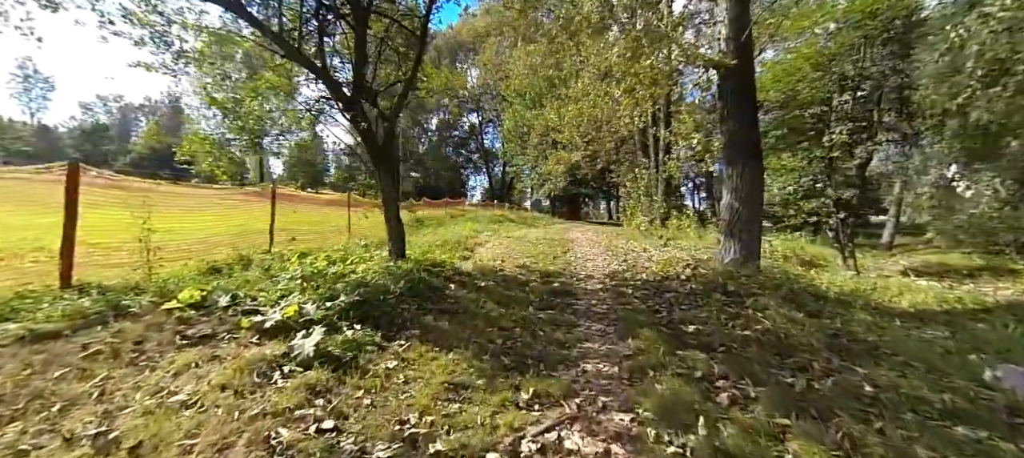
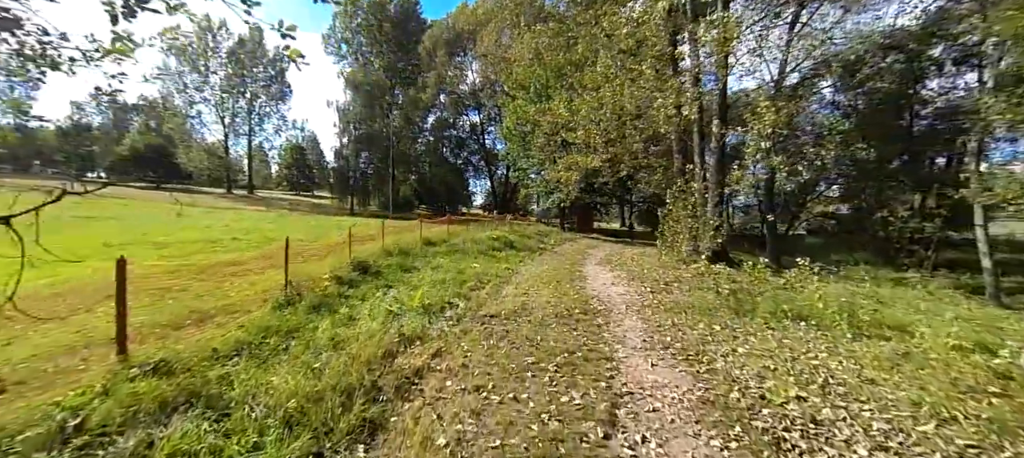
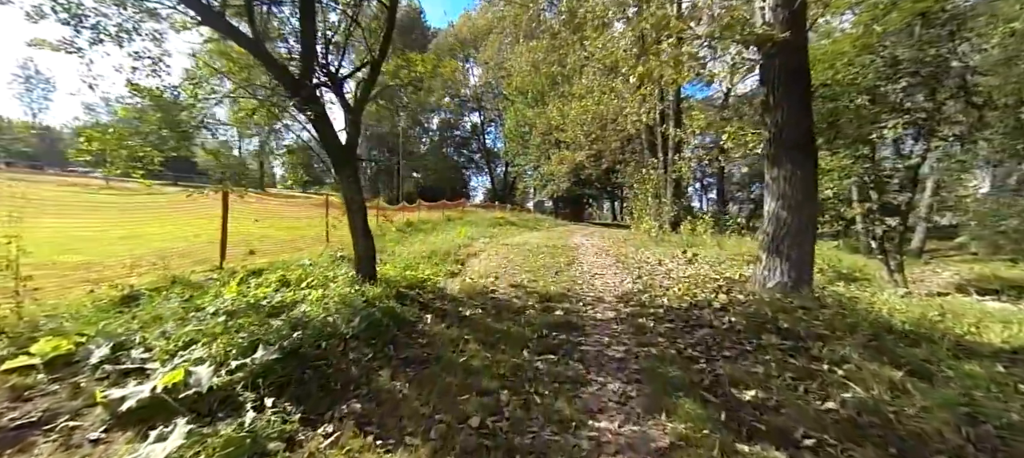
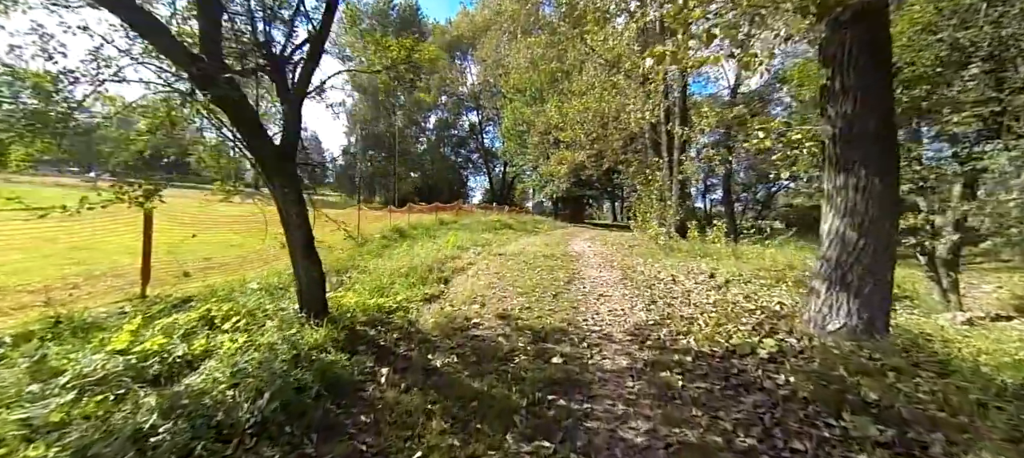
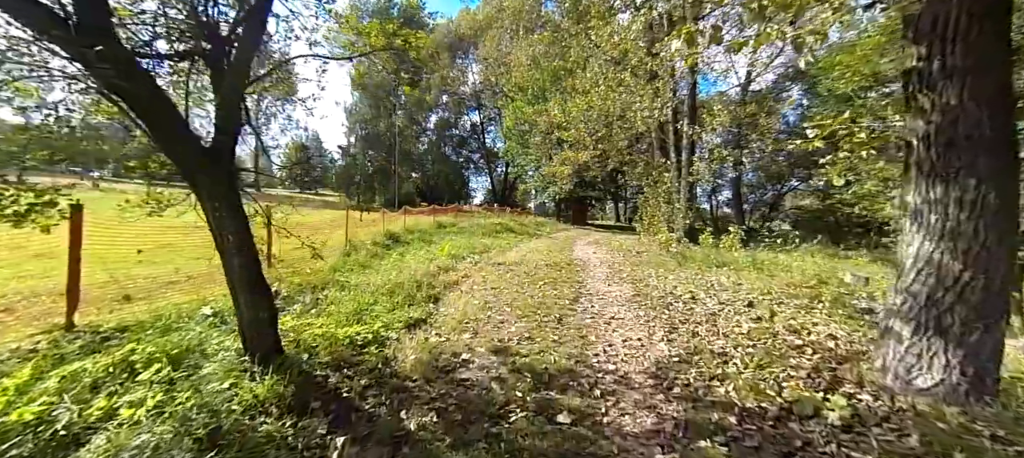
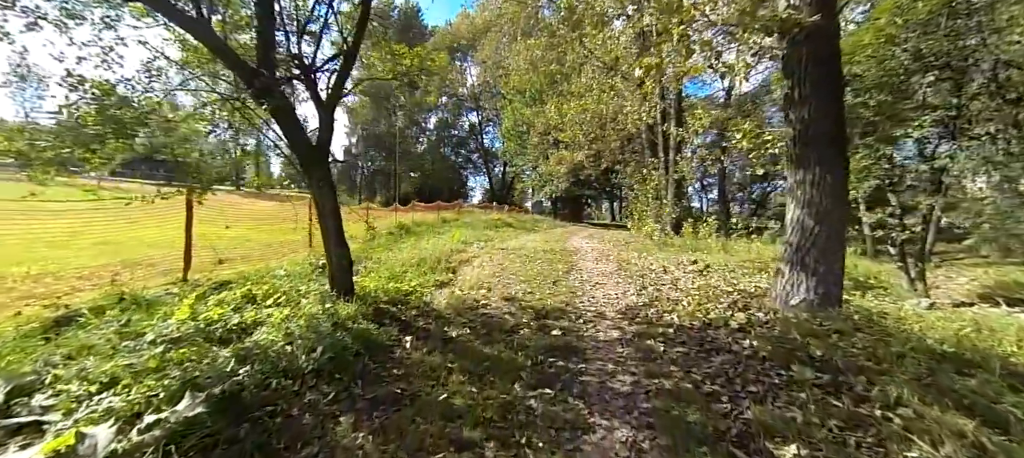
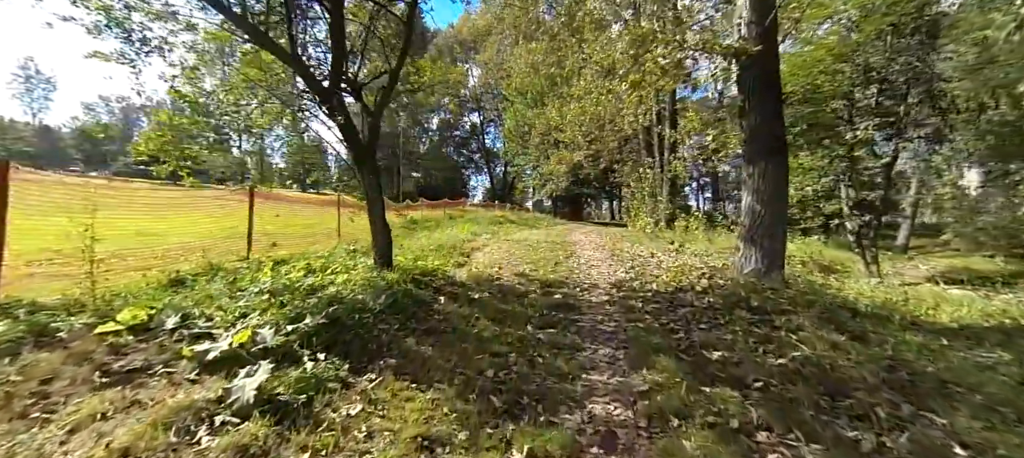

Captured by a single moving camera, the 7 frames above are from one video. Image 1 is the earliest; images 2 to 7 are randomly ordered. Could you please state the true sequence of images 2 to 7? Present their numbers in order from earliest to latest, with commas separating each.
7, 3, 6, 4, 5, 2
